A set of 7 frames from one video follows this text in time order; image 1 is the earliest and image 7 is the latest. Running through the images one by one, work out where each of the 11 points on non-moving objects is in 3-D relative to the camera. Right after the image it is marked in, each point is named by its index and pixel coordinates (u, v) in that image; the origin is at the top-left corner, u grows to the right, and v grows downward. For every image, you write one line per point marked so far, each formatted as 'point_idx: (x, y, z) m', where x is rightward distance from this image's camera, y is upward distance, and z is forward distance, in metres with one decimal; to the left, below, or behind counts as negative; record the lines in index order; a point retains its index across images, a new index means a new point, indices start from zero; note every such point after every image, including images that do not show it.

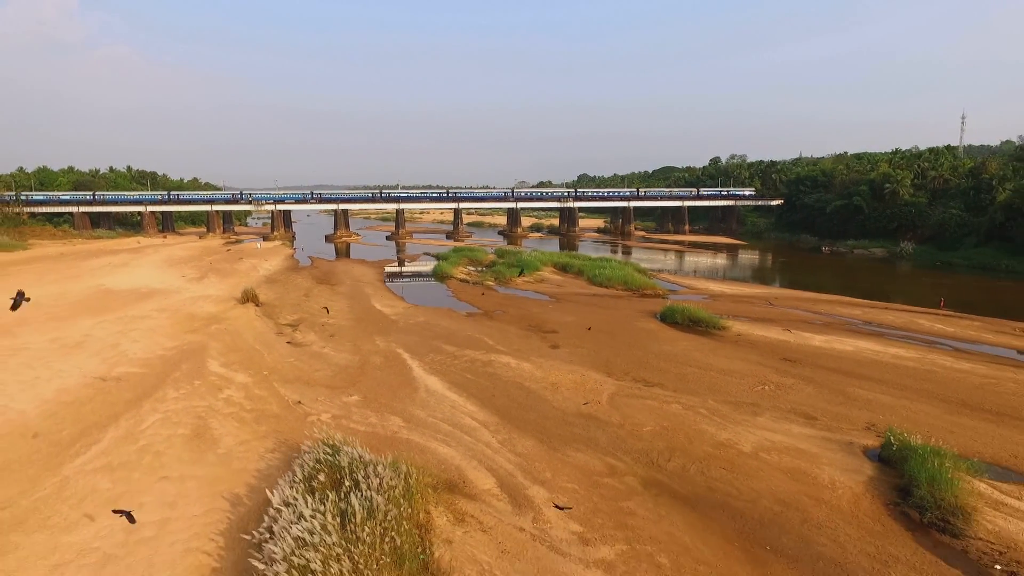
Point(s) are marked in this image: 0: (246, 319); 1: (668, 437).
0: (-7.2, -0.8, +17.3) m
1: (+2.2, -2.2, +9.2) m
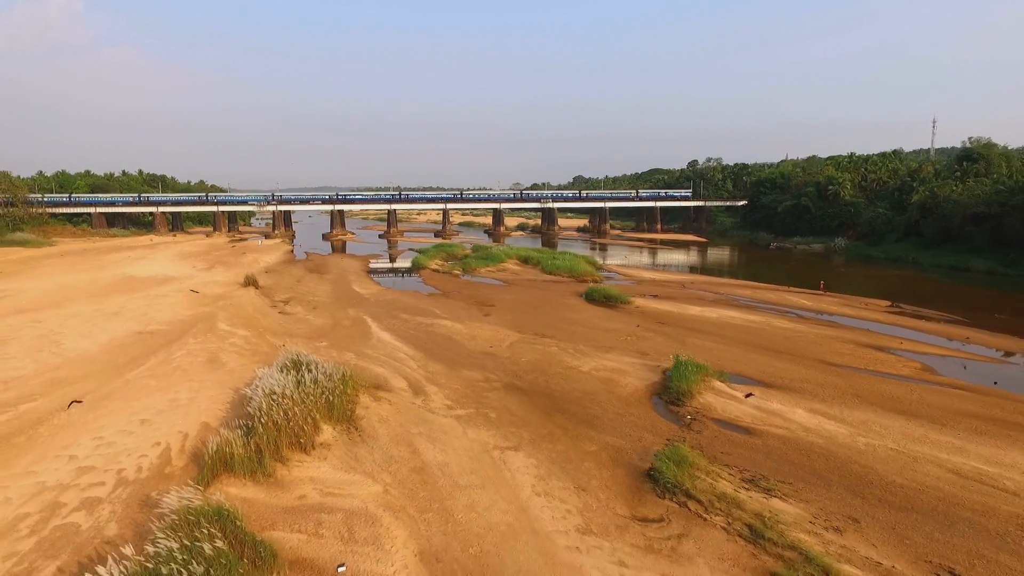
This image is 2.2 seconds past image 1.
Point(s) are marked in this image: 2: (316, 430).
0: (-8.9, -0.3, +21.5) m
1: (+0.5, -1.6, +13.4) m
2: (-2.7, -2.0, +8.8) m
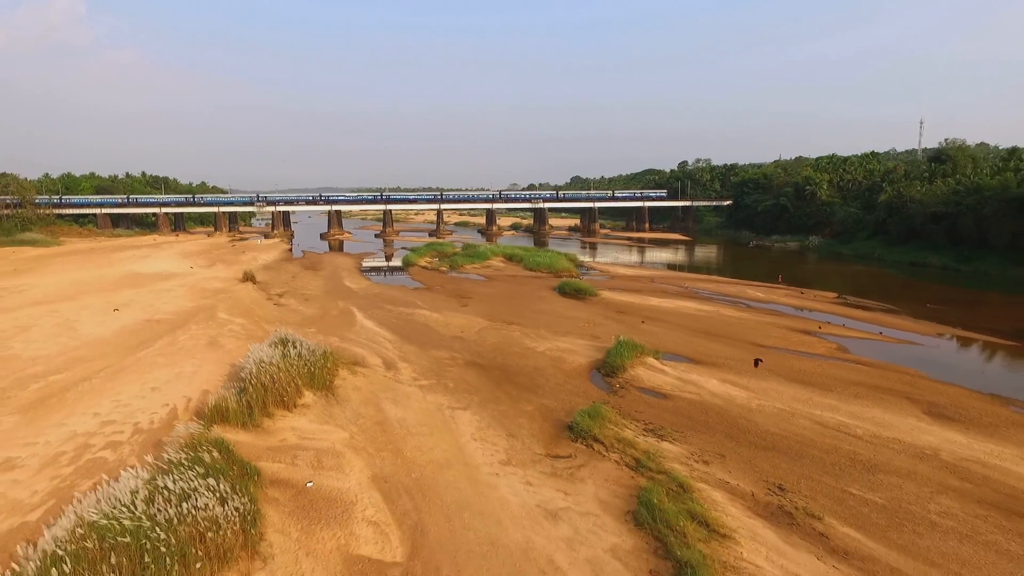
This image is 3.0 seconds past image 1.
0: (-9.8, -0.1, +23.3) m
1: (-0.4, -1.4, +15.1) m
2: (-3.5, -1.8, +10.5) m
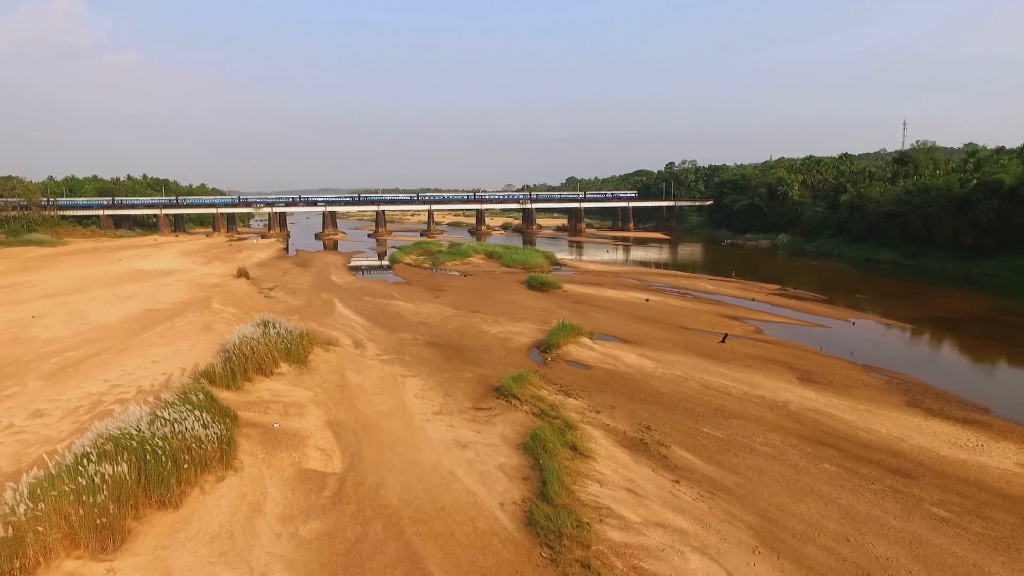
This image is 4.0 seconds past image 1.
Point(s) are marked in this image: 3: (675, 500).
0: (-10.9, +0.1, +25.3) m
1: (-1.5, -1.1, +17.2) m
2: (-4.7, -1.5, +12.6) m
3: (+1.9, -2.5, +7.4) m
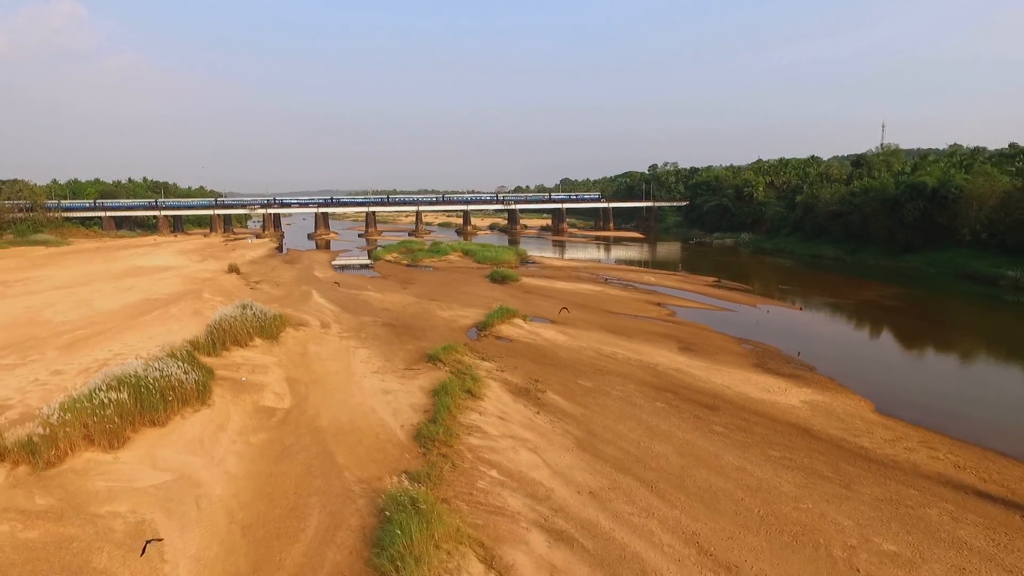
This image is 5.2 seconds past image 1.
0: (-12.5, +0.4, +28.0) m
1: (-3.1, -0.8, +19.8) m
2: (-6.3, -1.2, +15.2) m
3: (+0.3, -2.1, +10.0) m
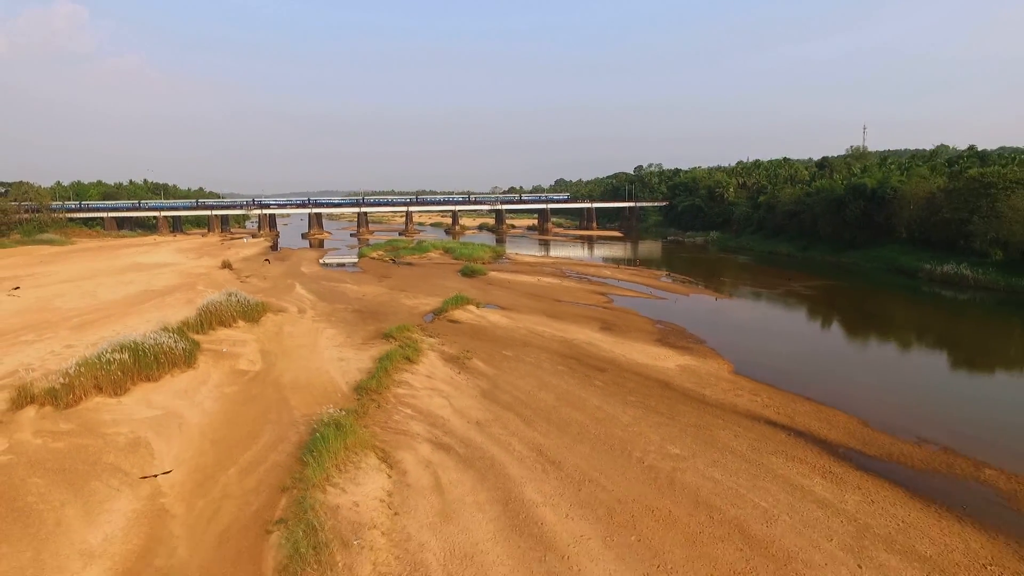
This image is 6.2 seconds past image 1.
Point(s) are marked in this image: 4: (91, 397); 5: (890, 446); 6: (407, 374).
0: (-14.0, +0.7, +30.5) m
1: (-4.6, -0.5, +22.3) m
2: (-7.8, -0.9, +17.7) m
3: (-1.2, -1.8, +12.5) m
4: (-7.2, -1.9, +10.9) m
5: (+5.3, -2.2, +9.0) m
6: (-2.1, -1.7, +12.7) m
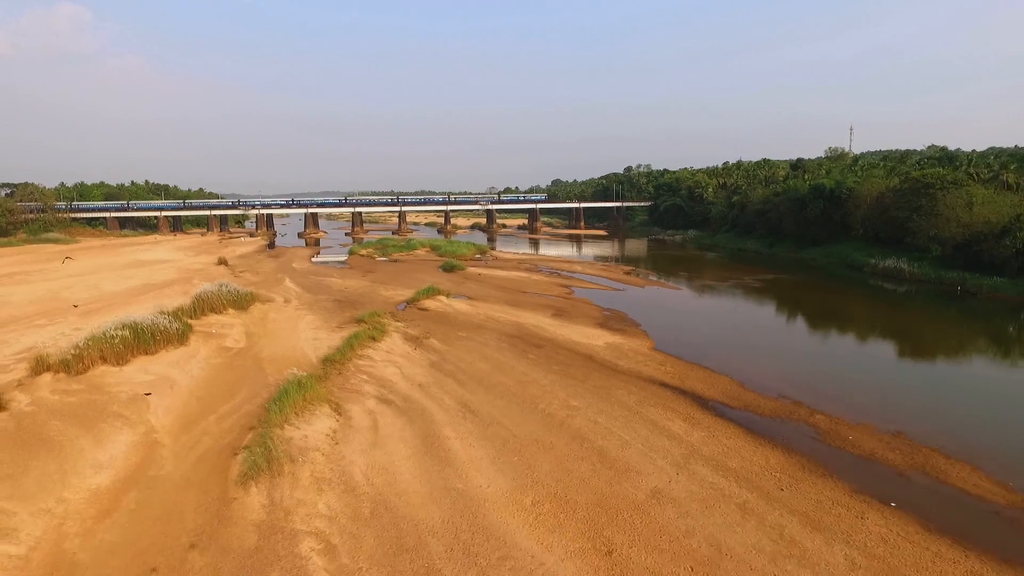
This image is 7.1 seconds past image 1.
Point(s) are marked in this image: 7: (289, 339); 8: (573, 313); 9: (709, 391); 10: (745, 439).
0: (-15.1, +1.0, +32.5) m
1: (-5.8, -0.2, +24.3) m
2: (-8.9, -0.6, +19.7) m
3: (-2.4, -1.5, +14.5) m
4: (-8.4, -1.6, +12.9) m
5: (+4.1, -1.9, +11.0) m
6: (-3.3, -1.4, +14.7) m
7: (-5.6, -1.3, +16.1) m
8: (+1.9, -0.8, +19.2) m
9: (+3.5, -1.9, +11.4) m
10: (+3.4, -2.2, +9.2) m
